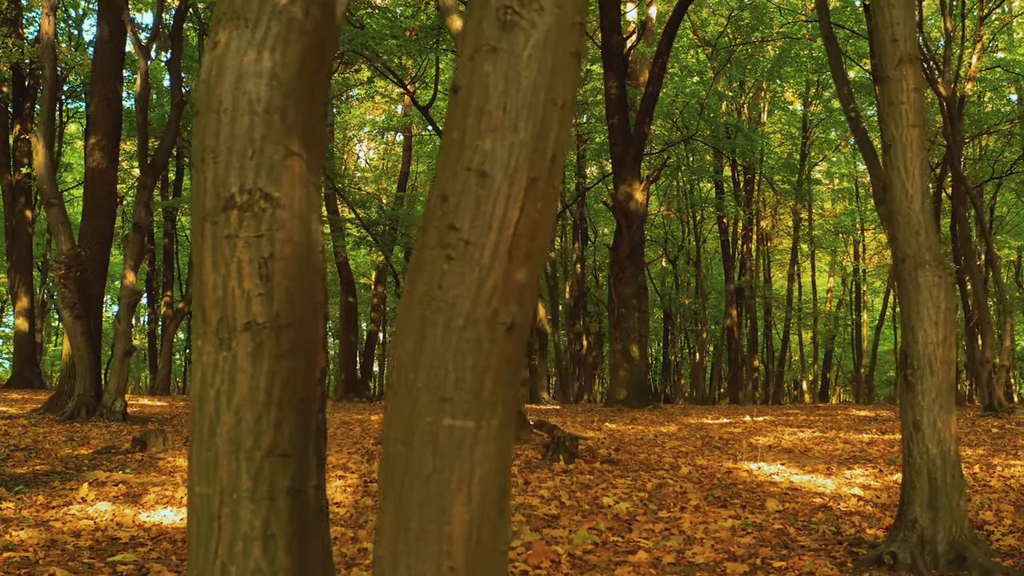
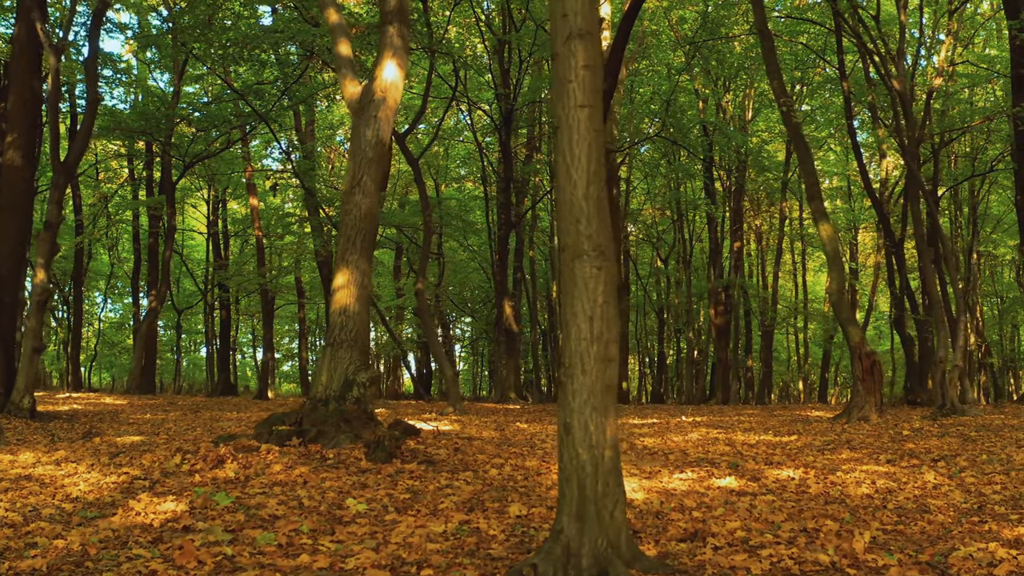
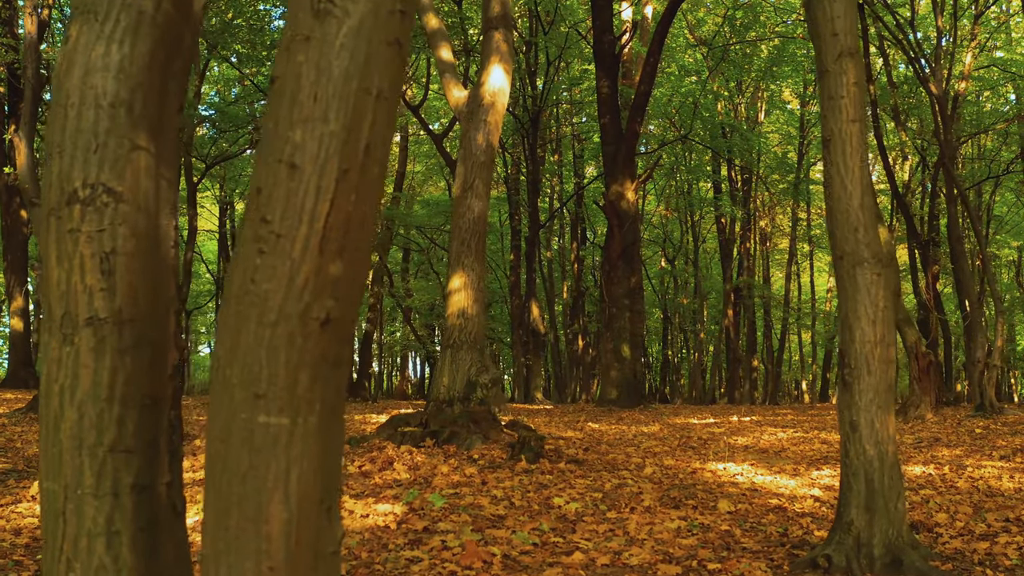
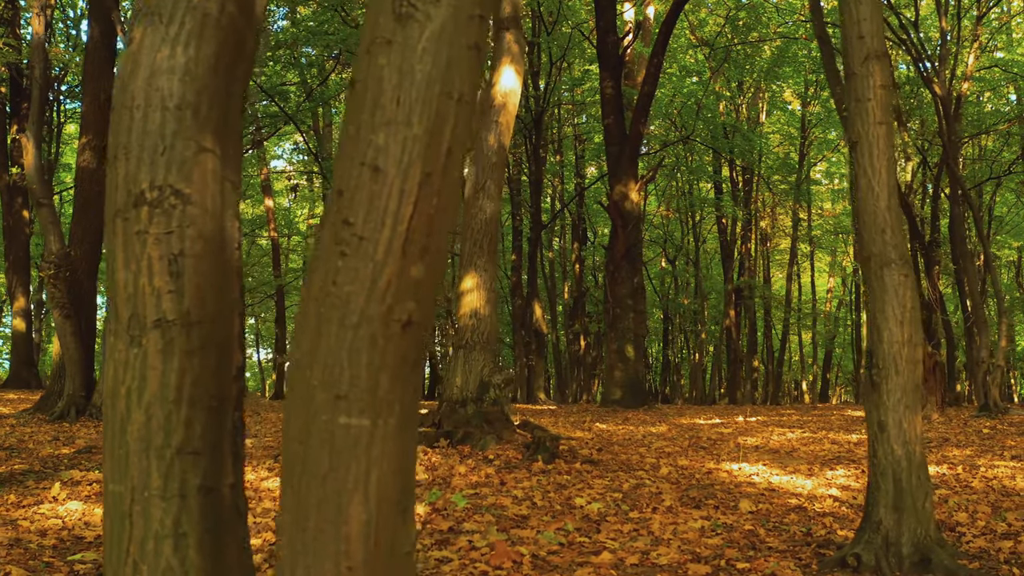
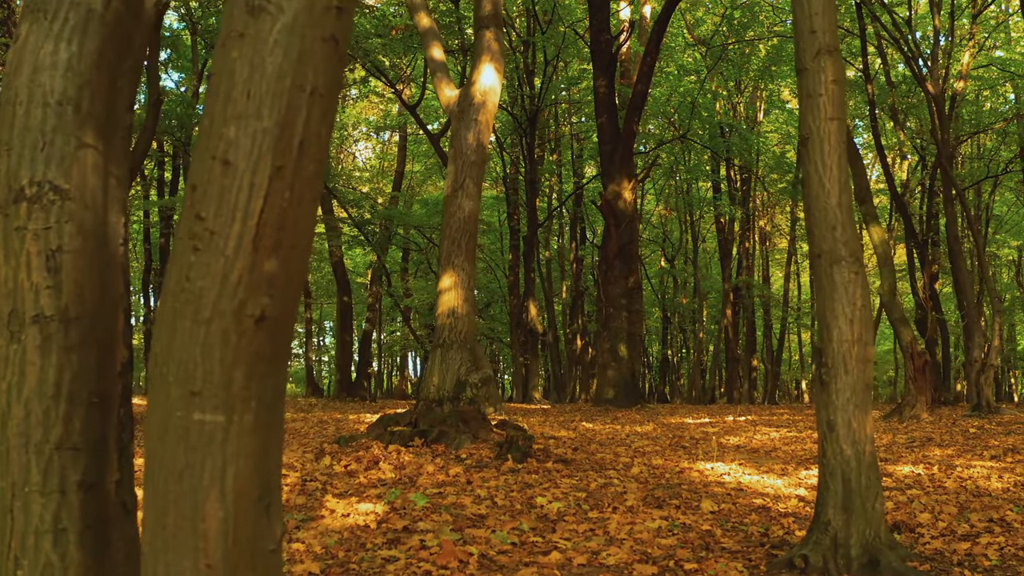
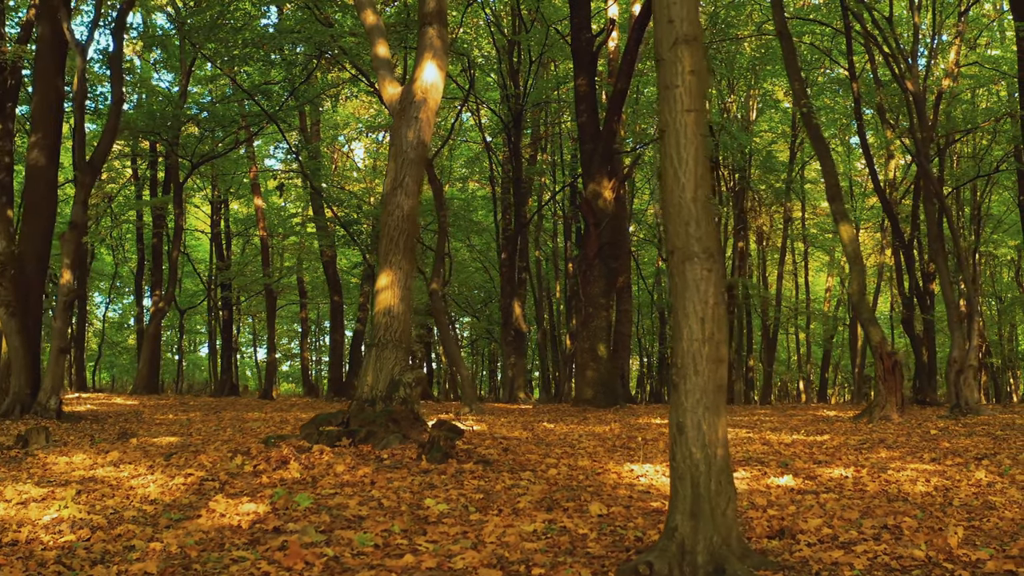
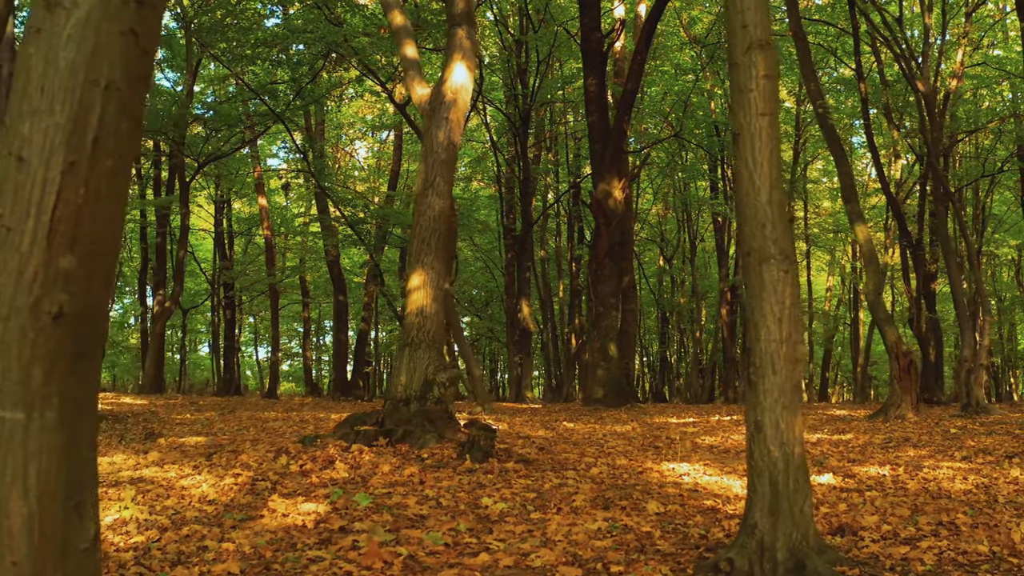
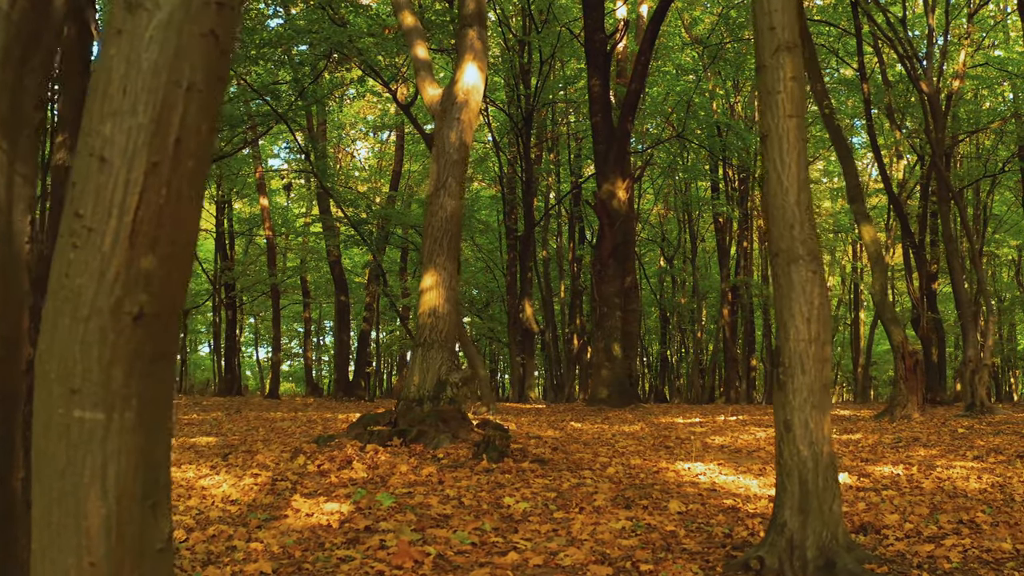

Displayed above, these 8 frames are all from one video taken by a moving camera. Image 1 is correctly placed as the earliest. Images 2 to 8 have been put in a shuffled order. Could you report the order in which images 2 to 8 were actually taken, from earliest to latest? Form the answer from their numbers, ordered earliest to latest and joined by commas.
4, 3, 5, 8, 7, 6, 2
